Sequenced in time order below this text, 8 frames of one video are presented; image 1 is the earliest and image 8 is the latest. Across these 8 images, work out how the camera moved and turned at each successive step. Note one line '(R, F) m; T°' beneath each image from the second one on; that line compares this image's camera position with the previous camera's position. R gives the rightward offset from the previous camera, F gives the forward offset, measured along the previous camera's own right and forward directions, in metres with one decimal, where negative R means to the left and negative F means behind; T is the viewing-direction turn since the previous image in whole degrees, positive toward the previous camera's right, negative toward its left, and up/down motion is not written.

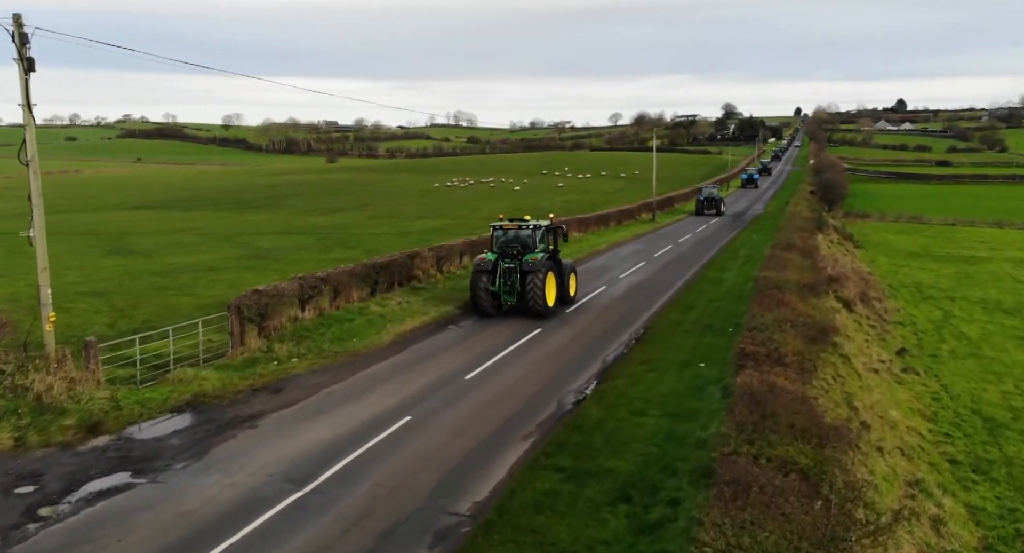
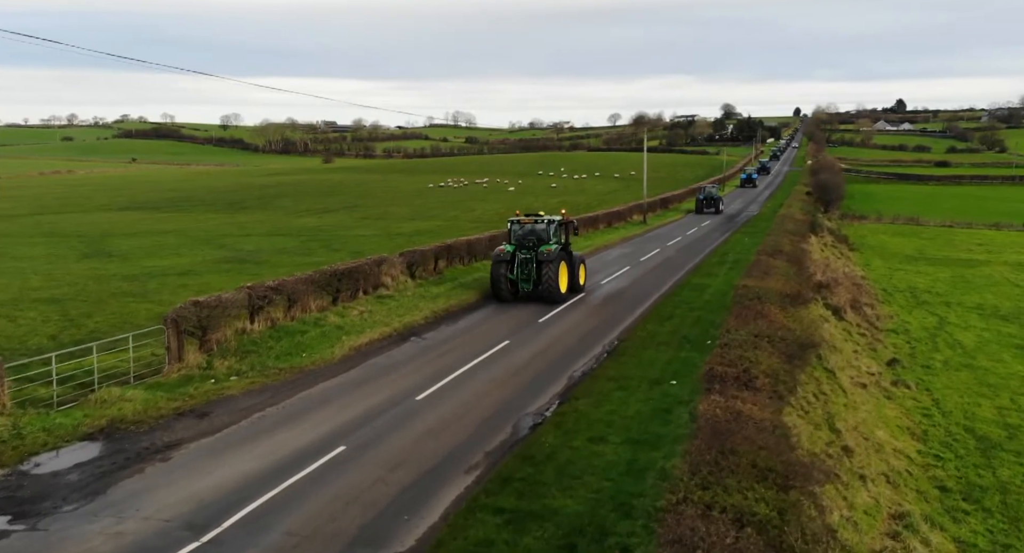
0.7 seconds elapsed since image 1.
(+0.8, +1.0) m; 0°
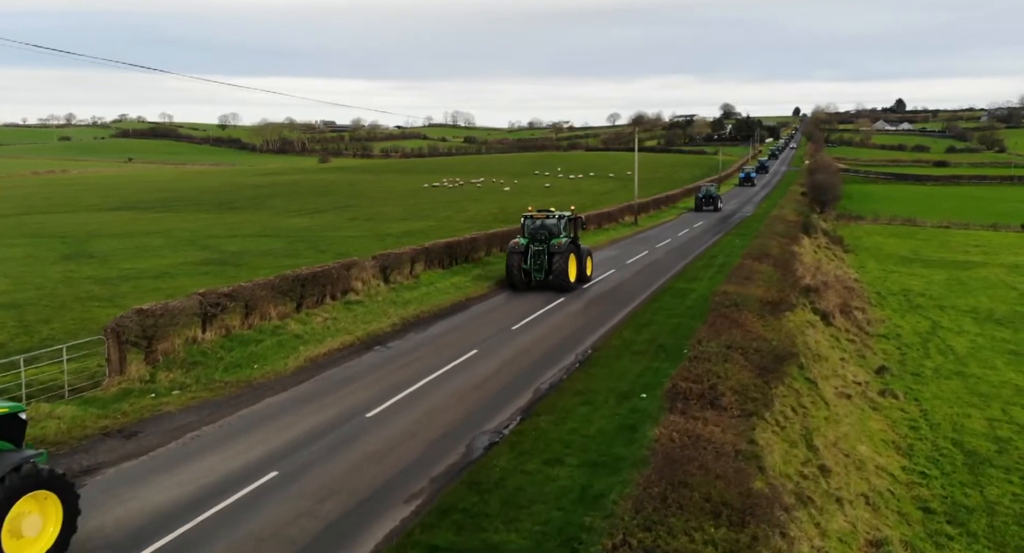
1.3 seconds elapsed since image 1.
(+0.7, +0.8) m; 0°
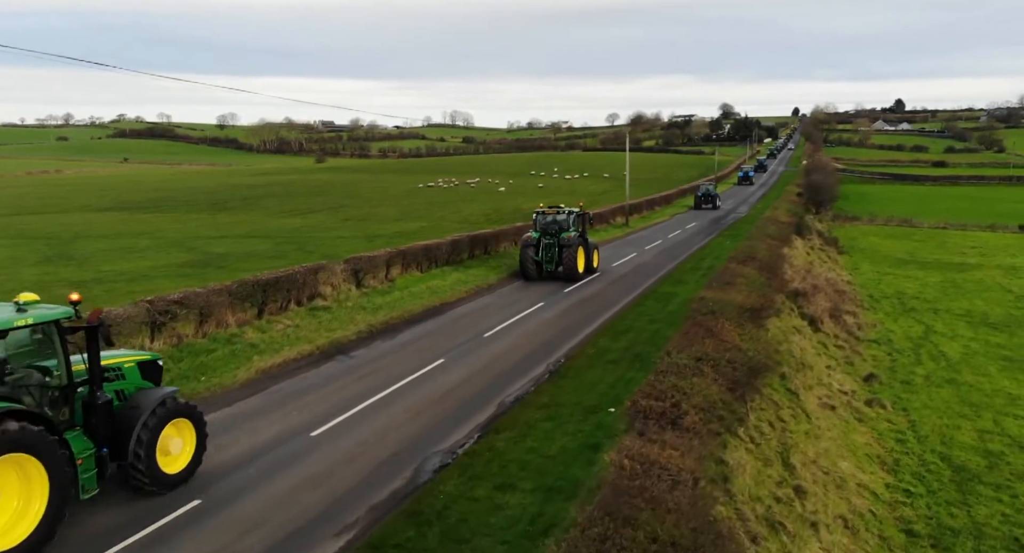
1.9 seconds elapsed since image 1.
(+0.7, +0.8) m; 0°
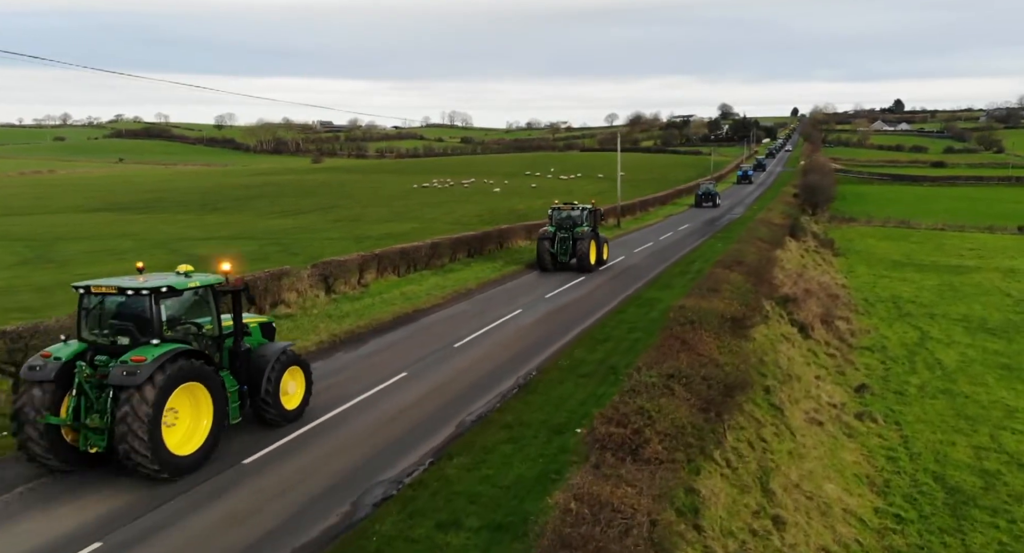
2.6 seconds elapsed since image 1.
(+0.6, +0.9) m; 0°
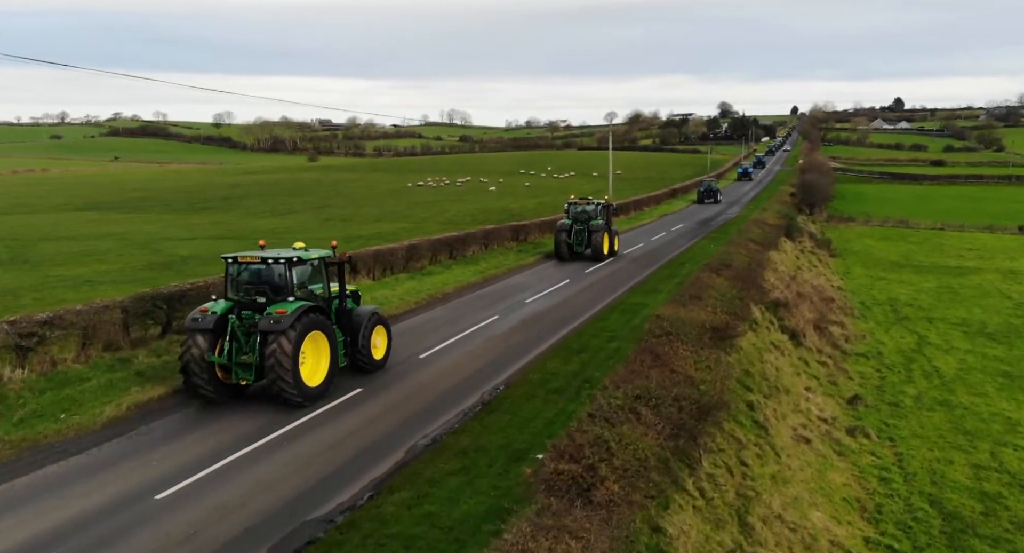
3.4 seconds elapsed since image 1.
(+0.6, +1.1) m; 0°
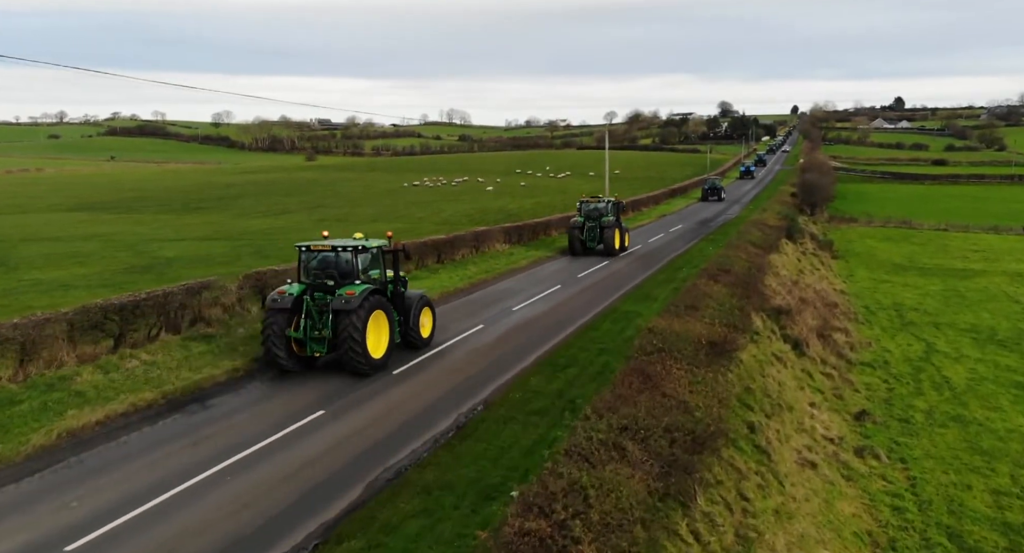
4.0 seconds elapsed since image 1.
(+0.4, +1.2) m; 0°
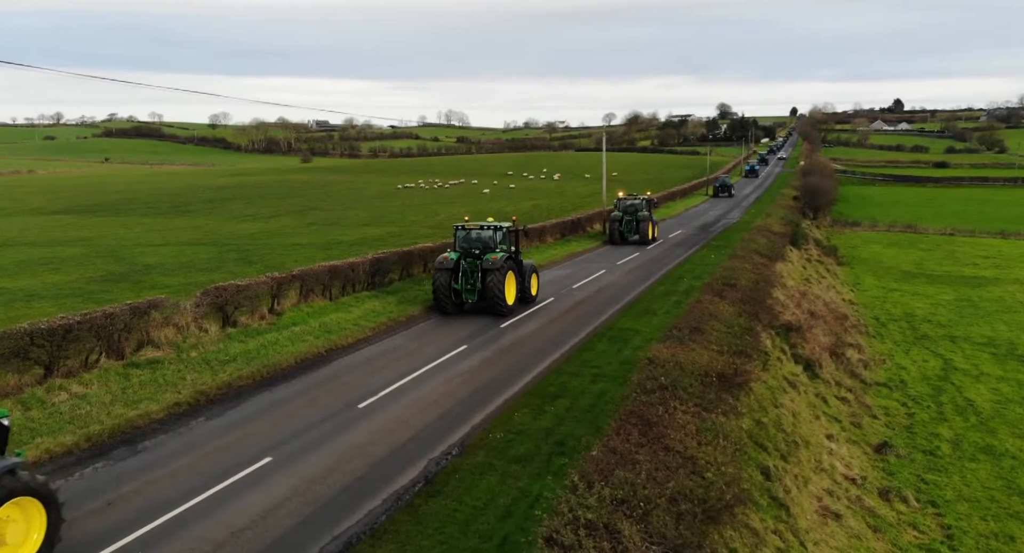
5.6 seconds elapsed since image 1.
(+0.3, +1.7) m; 0°
